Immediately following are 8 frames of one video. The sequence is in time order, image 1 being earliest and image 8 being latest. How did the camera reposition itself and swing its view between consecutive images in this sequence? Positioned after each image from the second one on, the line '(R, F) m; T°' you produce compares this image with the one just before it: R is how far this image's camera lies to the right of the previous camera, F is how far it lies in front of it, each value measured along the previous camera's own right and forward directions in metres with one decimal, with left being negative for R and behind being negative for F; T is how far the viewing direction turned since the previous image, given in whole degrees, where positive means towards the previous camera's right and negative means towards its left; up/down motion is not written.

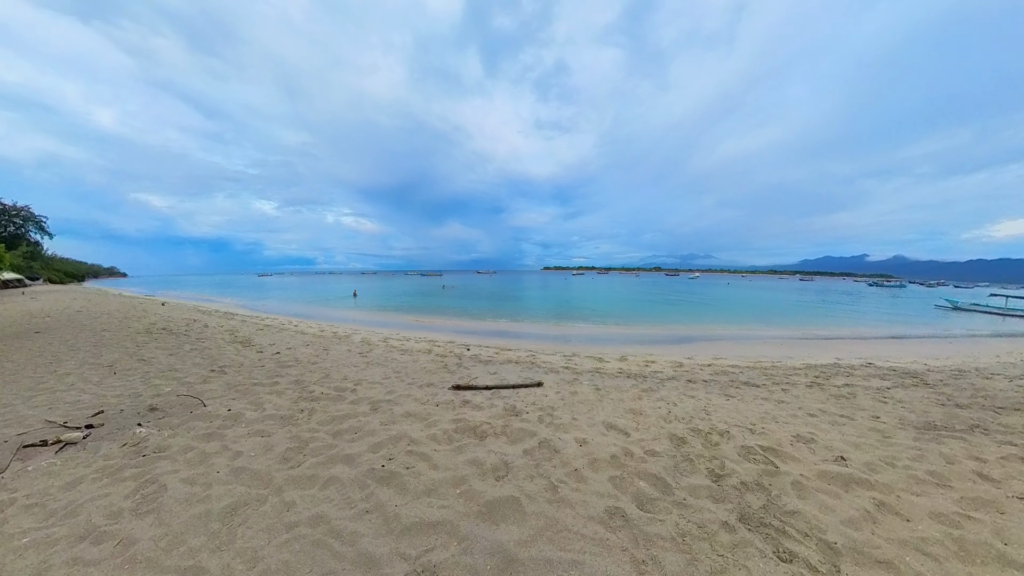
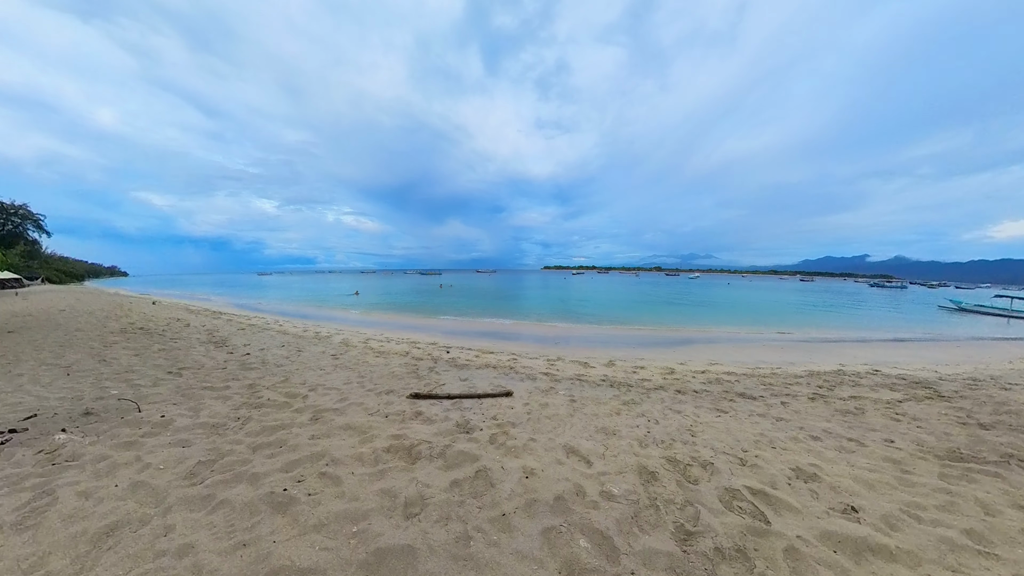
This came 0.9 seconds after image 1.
(+0.6, +0.7) m; 0°
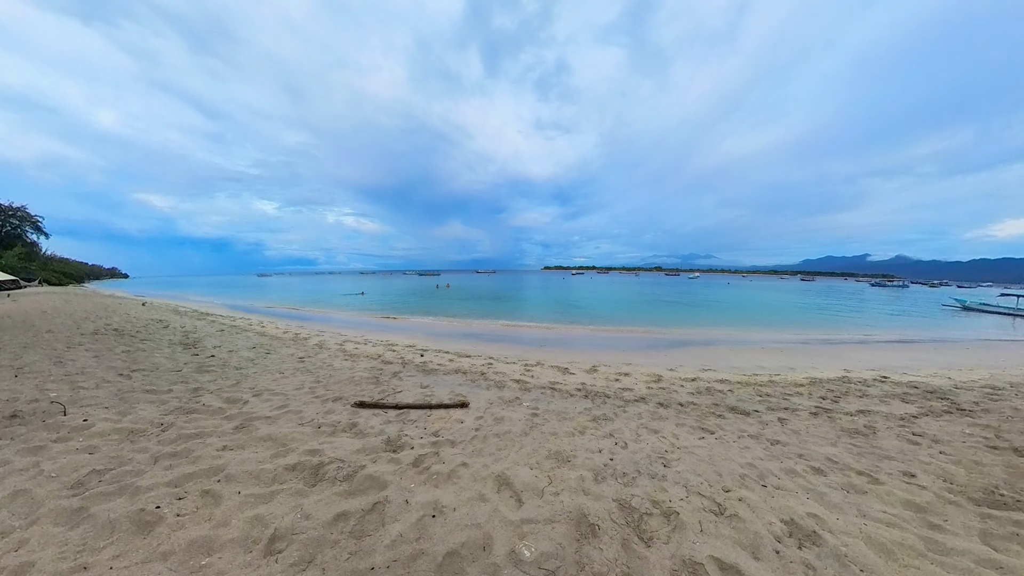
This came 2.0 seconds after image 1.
(+0.7, +0.7) m; 0°
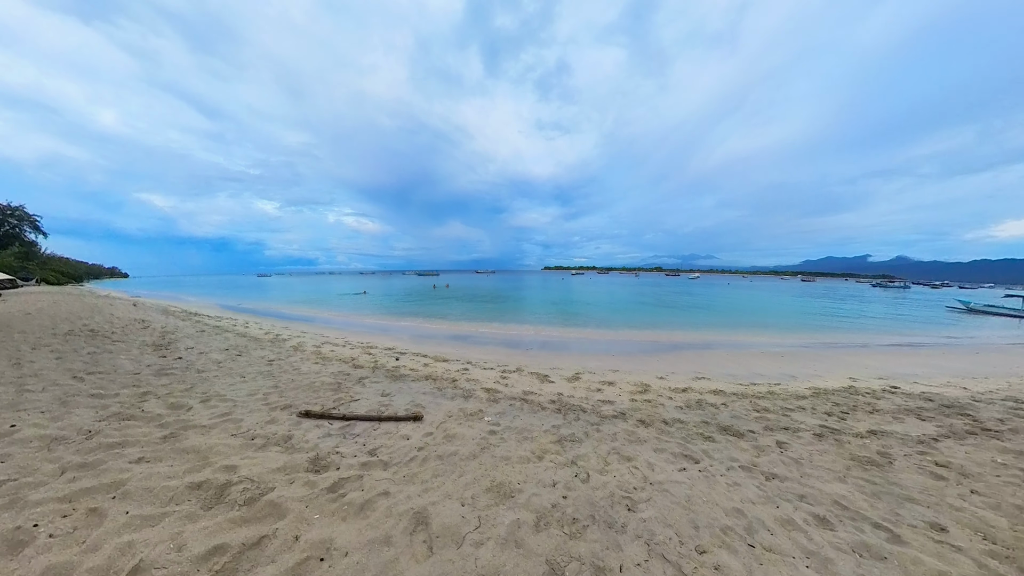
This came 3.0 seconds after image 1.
(+0.5, +0.7) m; 0°
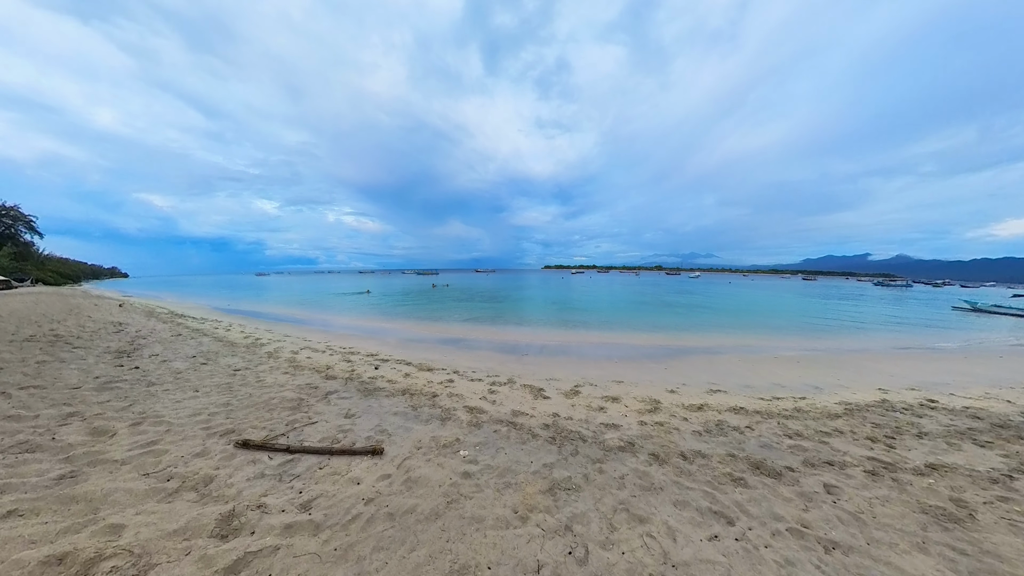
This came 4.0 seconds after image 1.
(+0.2, +1.0) m; 0°
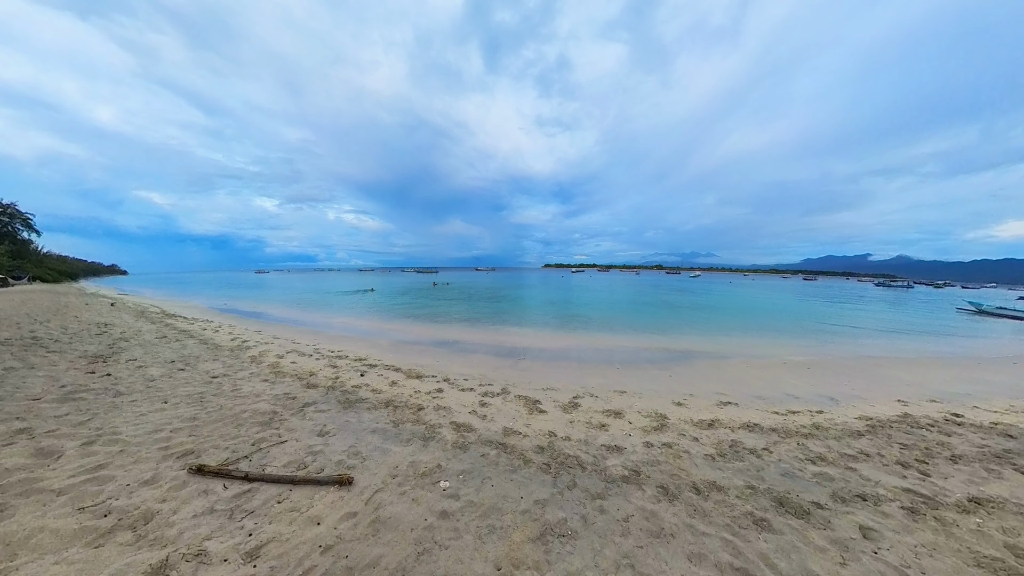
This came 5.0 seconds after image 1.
(+0.1, +0.5) m; 0°
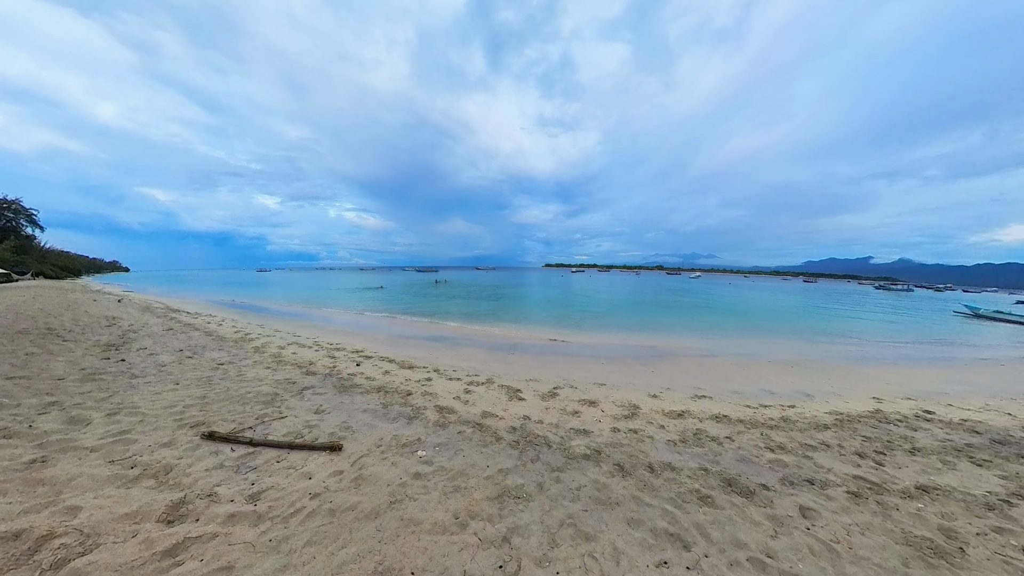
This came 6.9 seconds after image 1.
(+0.3, -0.4) m; 0°
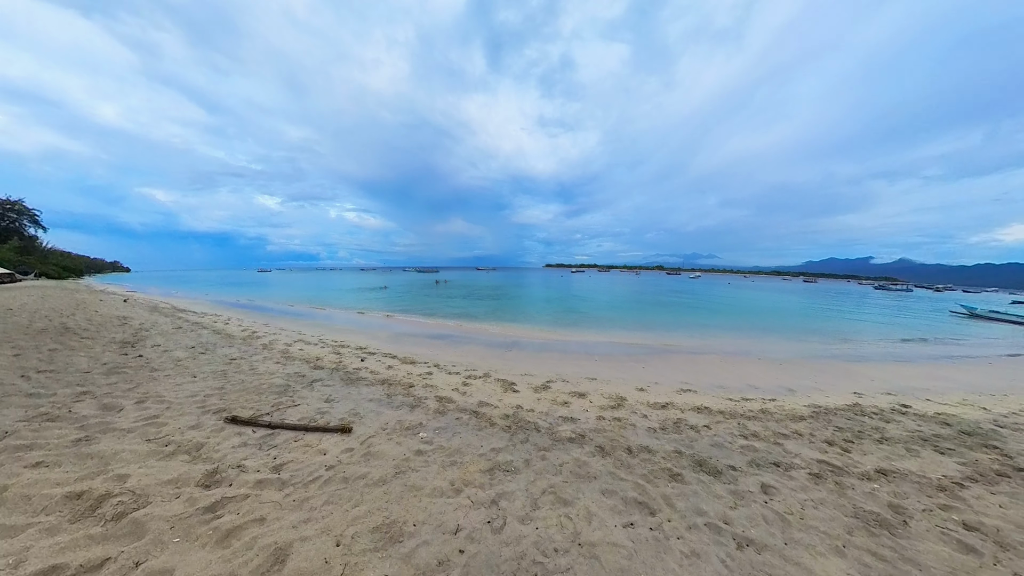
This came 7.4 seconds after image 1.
(+0.1, -0.4) m; 0°
